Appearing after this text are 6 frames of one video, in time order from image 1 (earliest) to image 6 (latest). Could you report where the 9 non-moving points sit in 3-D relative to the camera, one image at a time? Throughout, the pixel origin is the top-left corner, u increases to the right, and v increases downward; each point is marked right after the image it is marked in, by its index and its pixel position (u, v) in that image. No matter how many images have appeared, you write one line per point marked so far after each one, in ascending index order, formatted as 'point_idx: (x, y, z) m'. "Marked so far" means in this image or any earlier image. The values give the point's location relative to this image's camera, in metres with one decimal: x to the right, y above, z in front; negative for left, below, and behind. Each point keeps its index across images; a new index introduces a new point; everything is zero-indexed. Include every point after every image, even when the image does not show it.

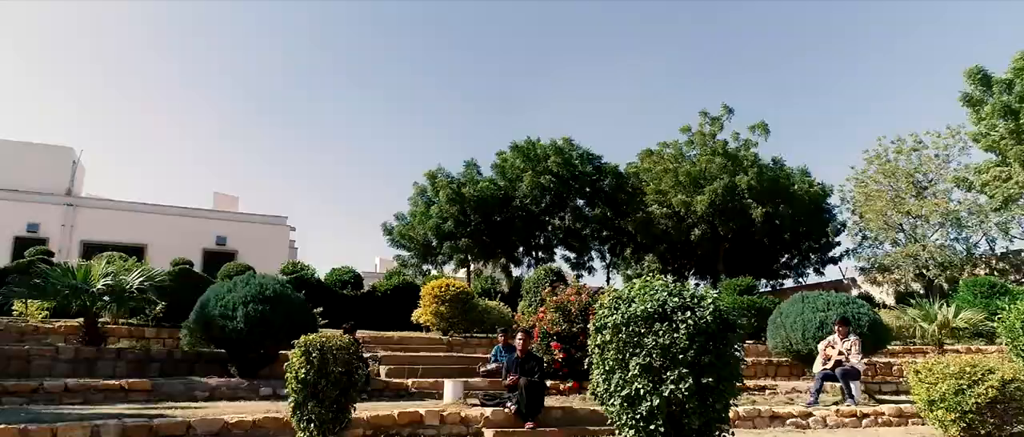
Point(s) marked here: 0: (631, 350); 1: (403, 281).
0: (+1.1, -1.2, +6.5) m
1: (-2.8, -1.7, +18.9) m
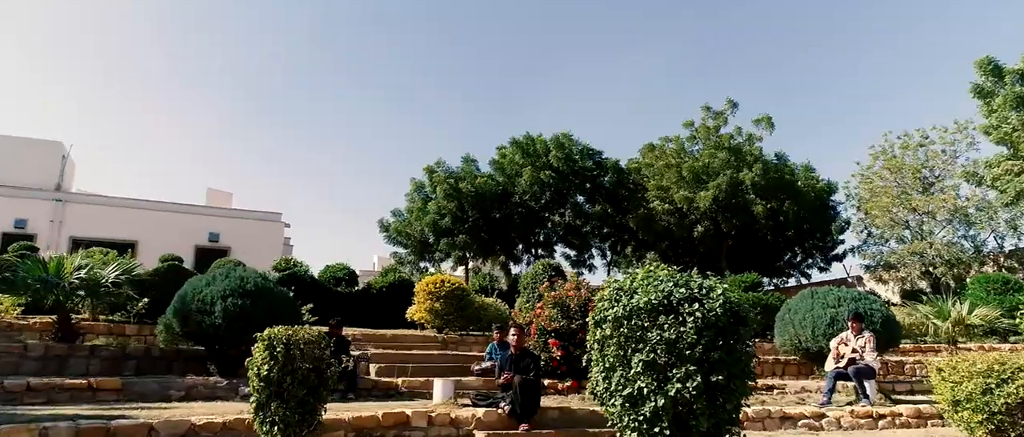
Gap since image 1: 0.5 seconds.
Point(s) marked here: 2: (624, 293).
0: (+1.0, -1.1, +5.9) m
1: (-2.9, -1.6, +18.4) m
2: (+1.0, -0.7, +6.1) m
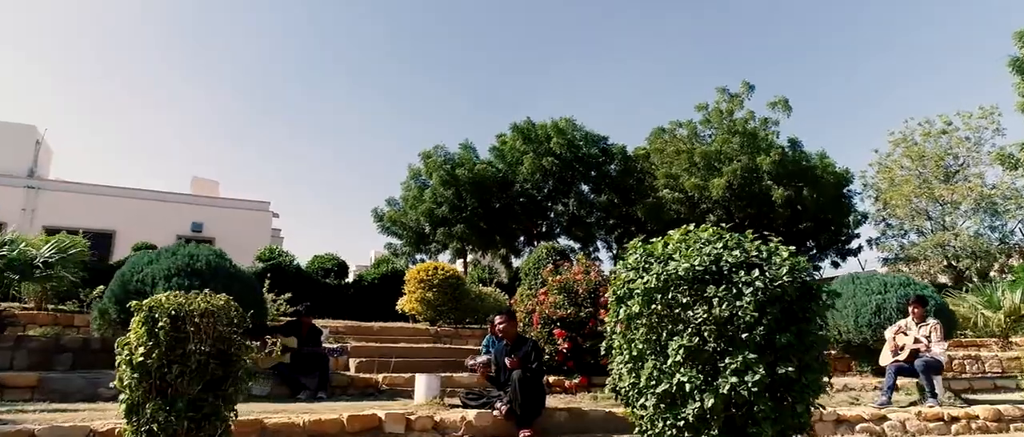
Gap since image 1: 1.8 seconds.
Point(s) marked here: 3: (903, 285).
0: (+1.0, -0.7, +4.5) m
1: (-2.9, -1.2, +16.9) m
2: (+0.9, -0.3, +4.7) m
3: (+5.6, -0.9, +10.1) m
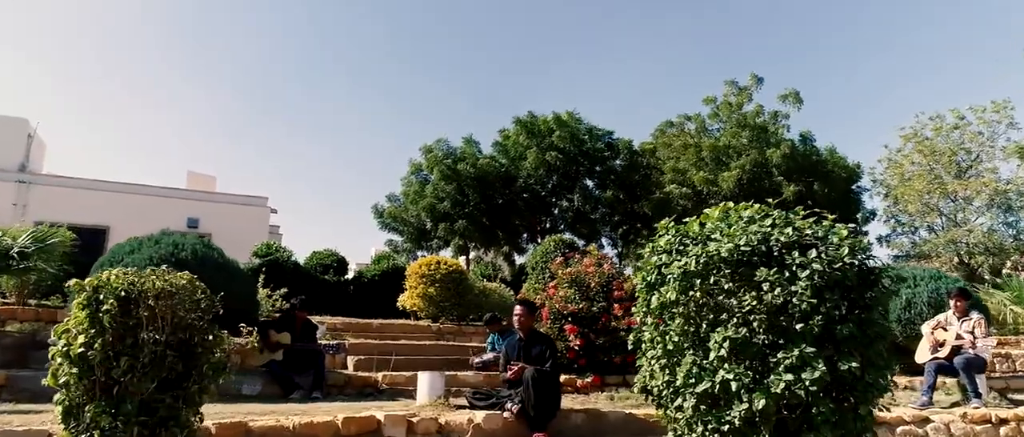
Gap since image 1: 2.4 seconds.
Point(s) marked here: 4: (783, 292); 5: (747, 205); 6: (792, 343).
0: (+1.1, -0.5, +3.9) m
1: (-2.7, -1.0, +16.3) m
2: (+1.0, -0.1, +4.1) m
3: (+5.7, -0.8, +9.5) m
4: (+1.4, -0.4, +3.7) m
5: (+1.4, +0.1, +4.3) m
6: (+1.4, -0.6, +3.7) m
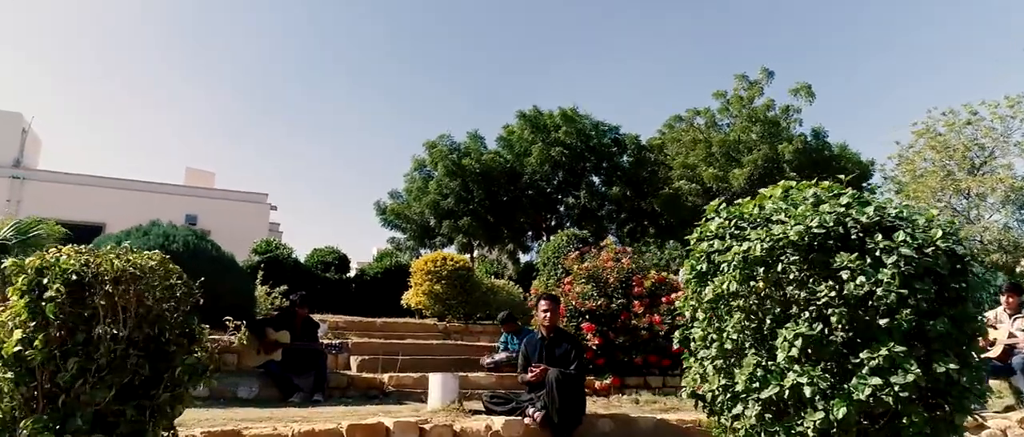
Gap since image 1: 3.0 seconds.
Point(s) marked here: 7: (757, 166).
0: (+1.2, -0.4, +3.3) m
1: (-2.6, -0.9, +15.8) m
2: (+1.2, 0.0, +3.5) m
3: (+5.8, -0.7, +9.0) m
4: (+1.6, -0.3, +3.2) m
5: (+1.6, +0.2, +3.7) m
6: (+1.6, -0.5, +3.1) m
7: (+7.1, +1.5, +20.5) m
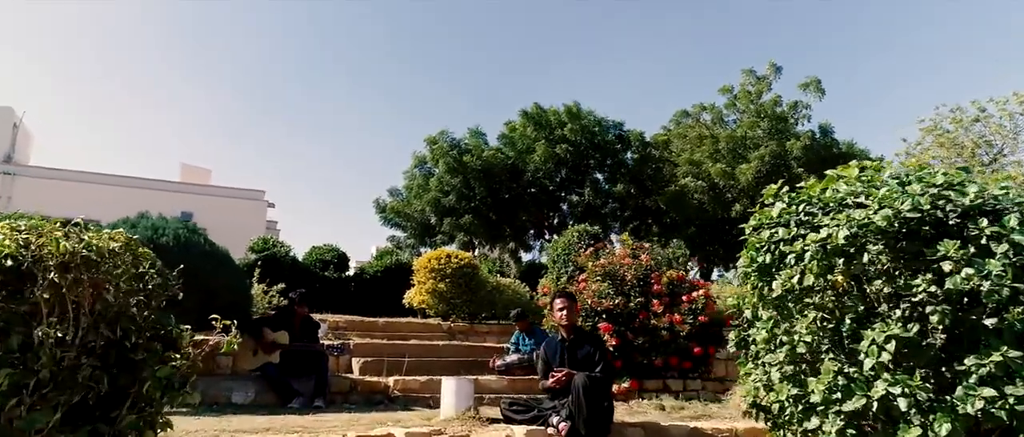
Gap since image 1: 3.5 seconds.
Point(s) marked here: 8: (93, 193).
0: (+1.4, -0.4, +2.9) m
1: (-2.5, -0.8, +15.3) m
2: (+1.4, 0.0, +3.1) m
3: (+6.0, -0.6, +8.5) m
4: (+1.7, -0.2, +2.7) m
5: (+1.7, +0.3, +3.3) m
6: (+1.8, -0.5, +2.6) m
7: (+7.2, +1.6, +20.1) m
8: (-11.5, +0.7, +19.5) m
